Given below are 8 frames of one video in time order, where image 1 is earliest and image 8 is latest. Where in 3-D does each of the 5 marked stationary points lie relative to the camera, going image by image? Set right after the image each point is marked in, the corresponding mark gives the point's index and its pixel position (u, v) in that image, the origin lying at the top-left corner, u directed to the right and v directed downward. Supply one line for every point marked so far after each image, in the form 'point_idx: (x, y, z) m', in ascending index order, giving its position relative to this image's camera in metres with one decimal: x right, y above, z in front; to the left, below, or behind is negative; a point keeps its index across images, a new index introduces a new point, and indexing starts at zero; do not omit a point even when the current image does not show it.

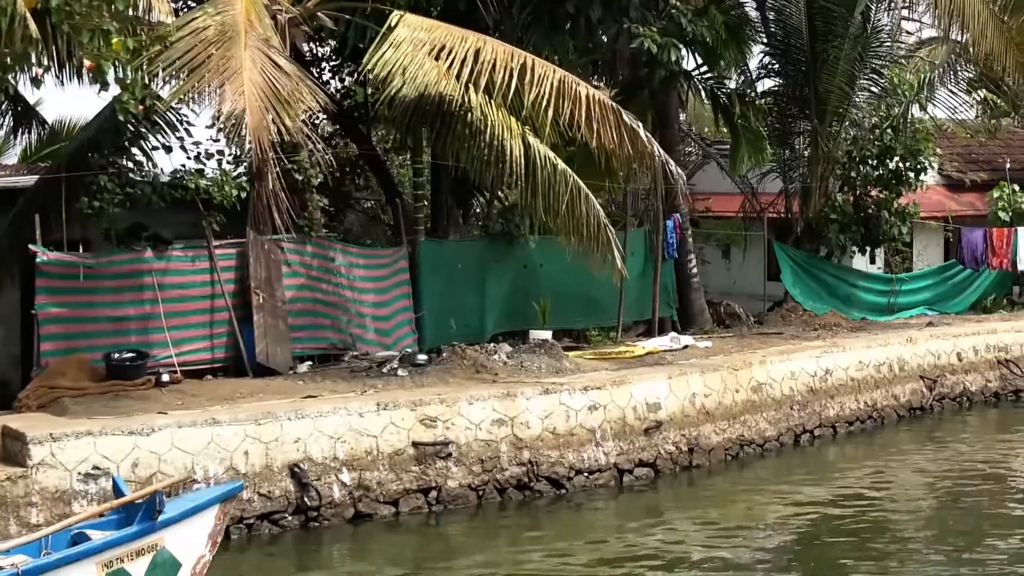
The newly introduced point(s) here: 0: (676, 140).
0: (+1.7, +1.6, +16.7) m
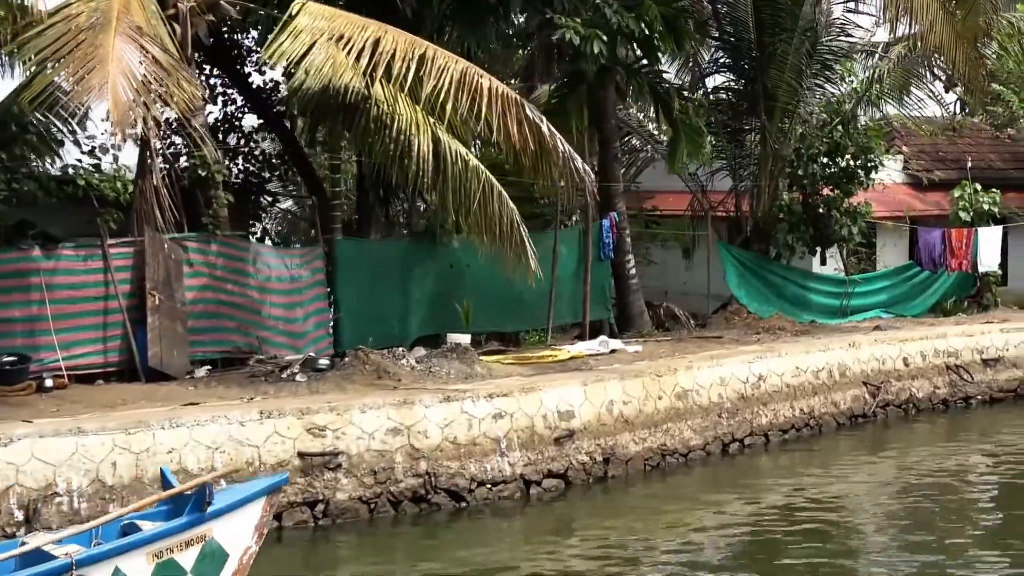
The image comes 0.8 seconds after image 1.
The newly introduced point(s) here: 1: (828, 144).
0: (+1.0, +1.6, +16.1) m
1: (+3.5, +1.6, +17.5) m
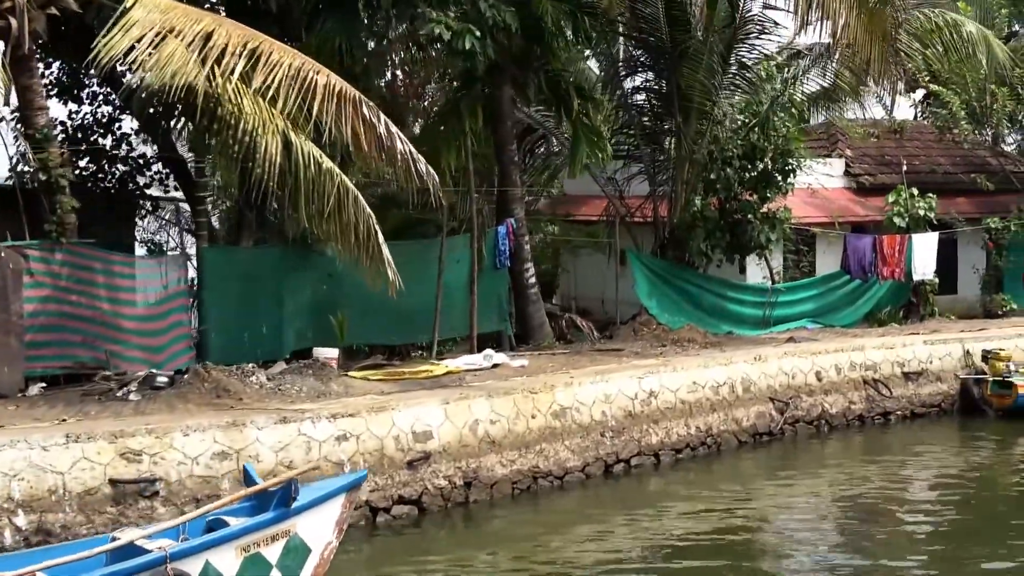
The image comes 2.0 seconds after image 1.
0: (0.0, +1.5, +15.3) m
1: (+2.4, +1.5, +16.7) m
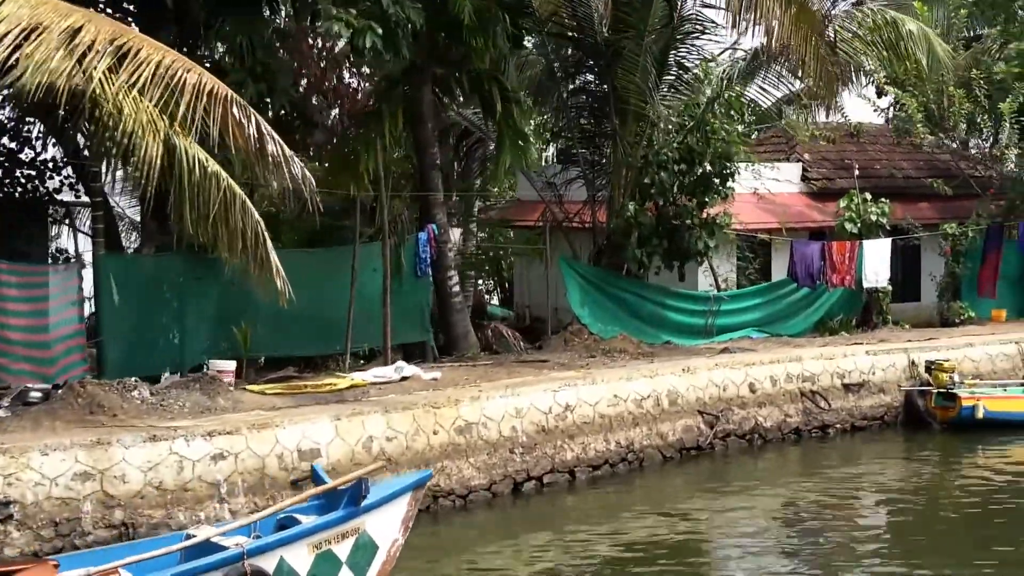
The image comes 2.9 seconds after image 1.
0: (-0.7, +1.4, +14.7) m
1: (+1.7, +1.4, +16.1) m
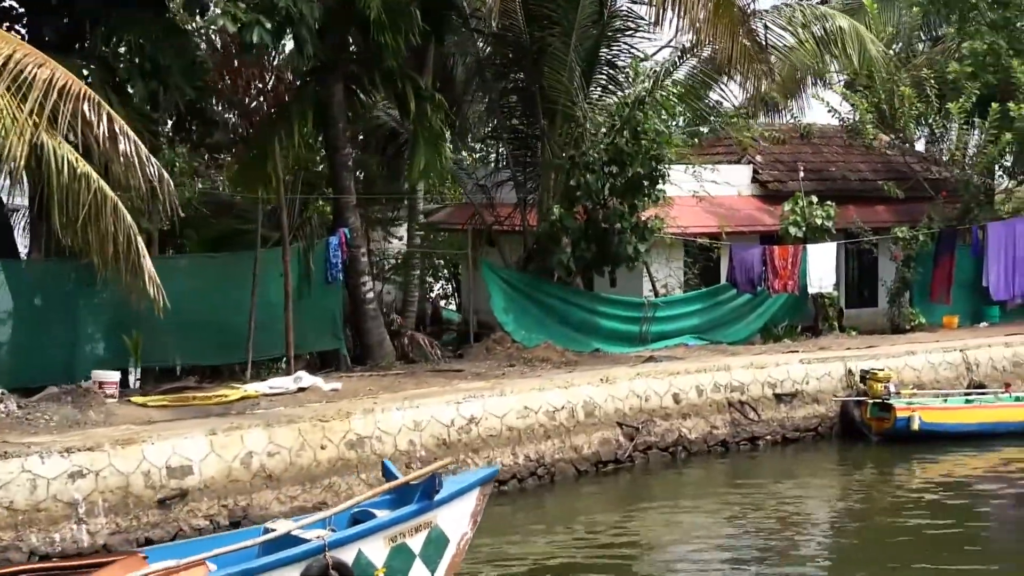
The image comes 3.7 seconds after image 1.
0: (-1.5, +1.3, +14.2) m
1: (+1.0, +1.4, +15.6) m
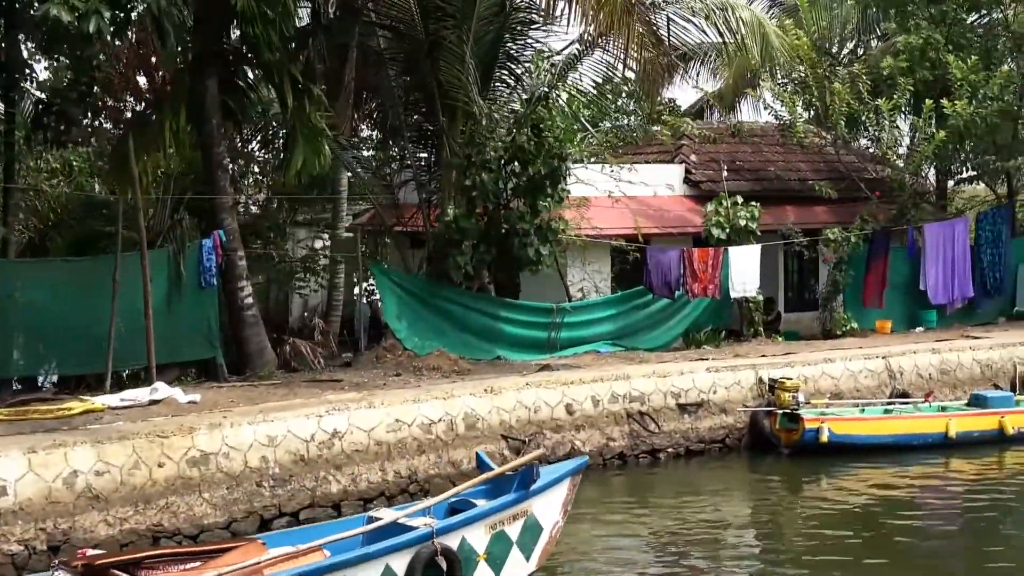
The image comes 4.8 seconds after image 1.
0: (-2.5, +1.3, +13.5) m
1: (0.0, +1.3, +14.9) m
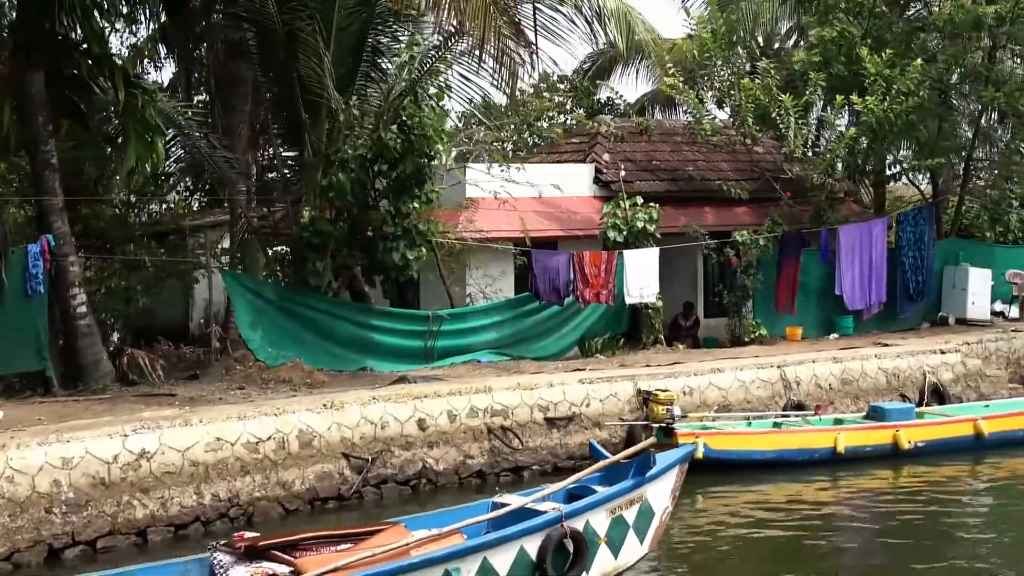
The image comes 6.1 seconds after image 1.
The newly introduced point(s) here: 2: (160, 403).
0: (-3.7, +1.2, +12.6) m
1: (-1.2, +1.3, +14.0) m
2: (-2.6, -0.9, +11.8) m
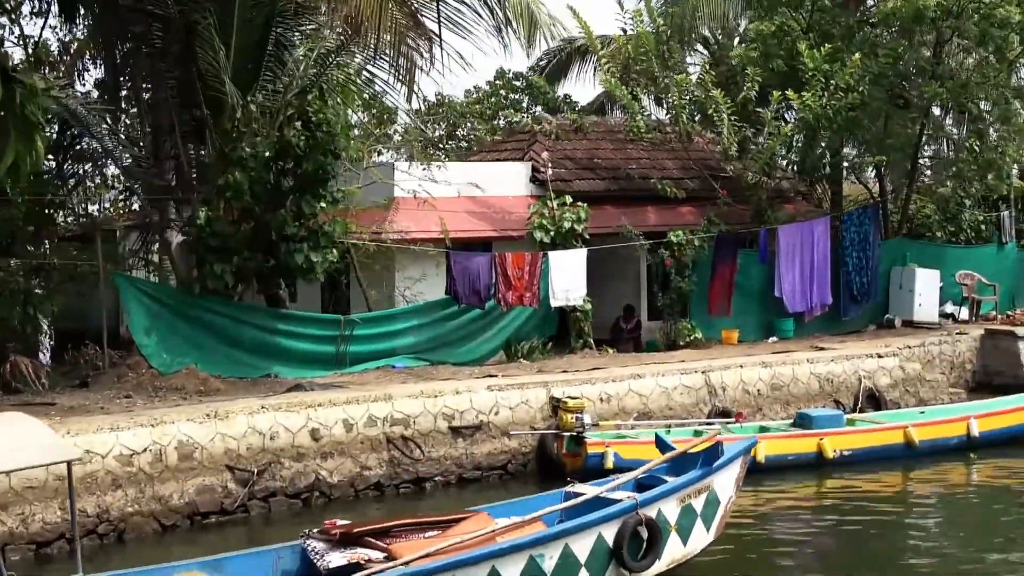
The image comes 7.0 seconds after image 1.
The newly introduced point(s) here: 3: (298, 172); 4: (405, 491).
0: (-4.5, +1.2, +12.0) m
1: (-2.0, +1.2, +13.5) m
2: (-3.4, -0.9, +11.3) m
3: (-1.9, +1.0, +13.6) m
4: (-0.8, -1.6, +12.3) m
